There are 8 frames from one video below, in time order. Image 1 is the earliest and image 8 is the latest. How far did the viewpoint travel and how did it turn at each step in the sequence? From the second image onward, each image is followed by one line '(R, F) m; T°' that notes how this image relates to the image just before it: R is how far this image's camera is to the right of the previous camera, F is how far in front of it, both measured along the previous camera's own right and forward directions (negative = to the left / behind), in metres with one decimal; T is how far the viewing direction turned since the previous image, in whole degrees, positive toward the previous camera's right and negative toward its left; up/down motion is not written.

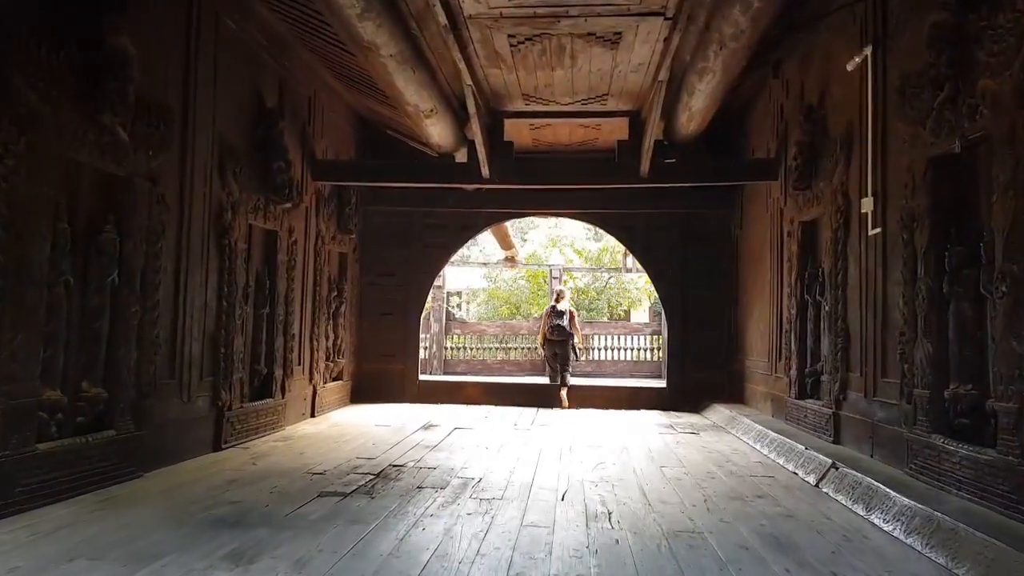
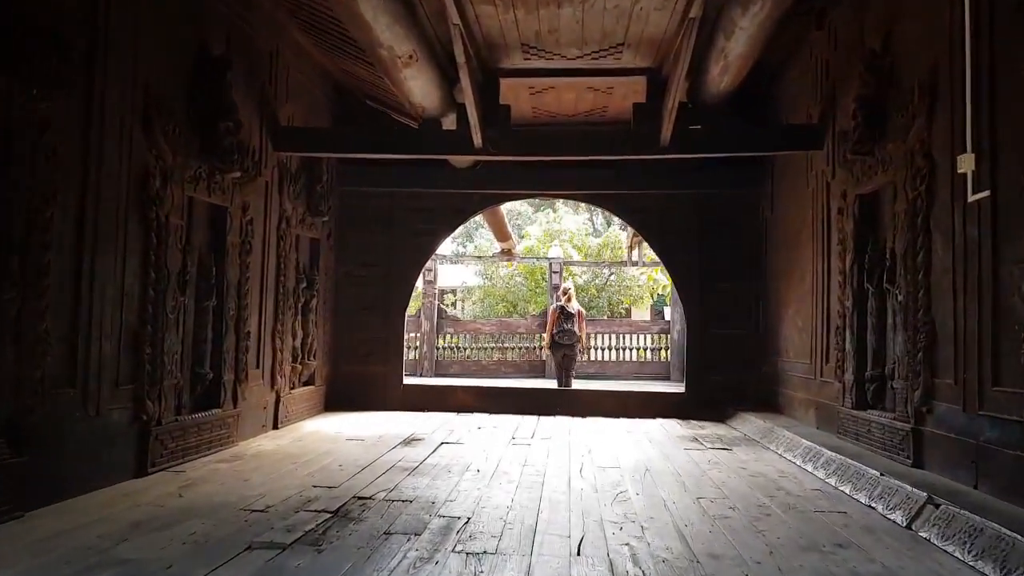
(0.0, +0.9) m; 0°
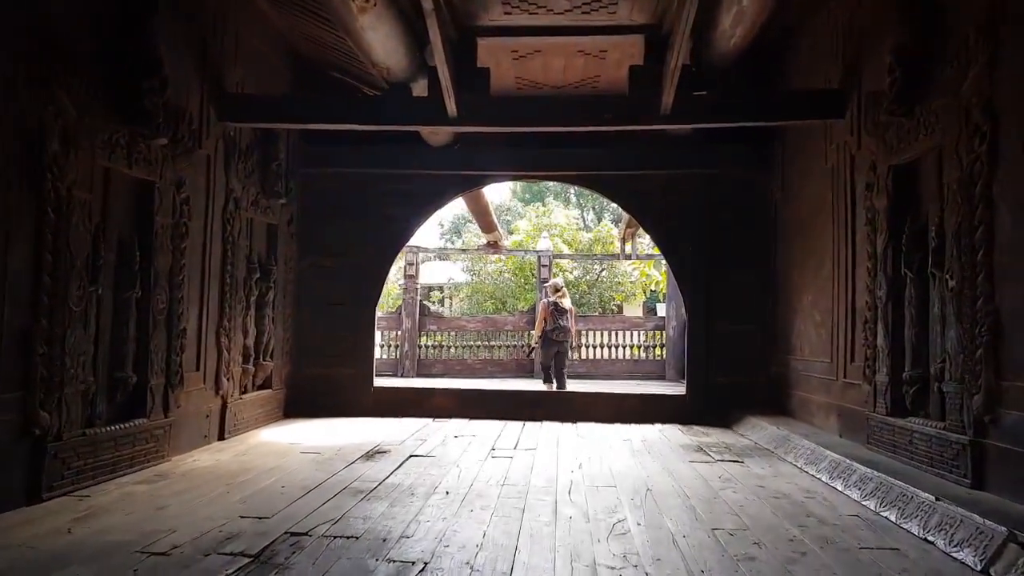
(+0.1, +0.6) m; +1°
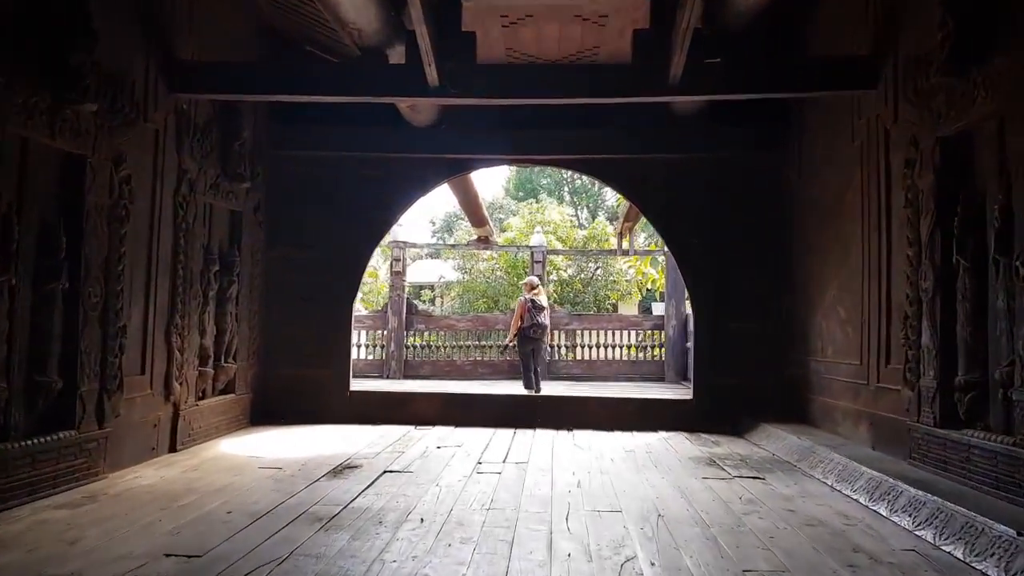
(0.0, +0.5) m; 0°
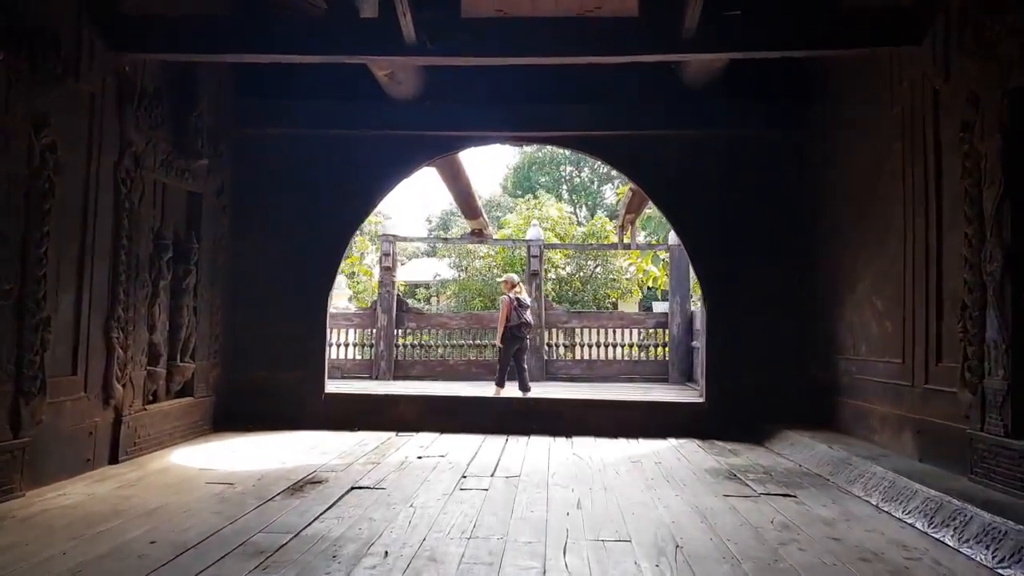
(0.0, +0.5) m; 0°
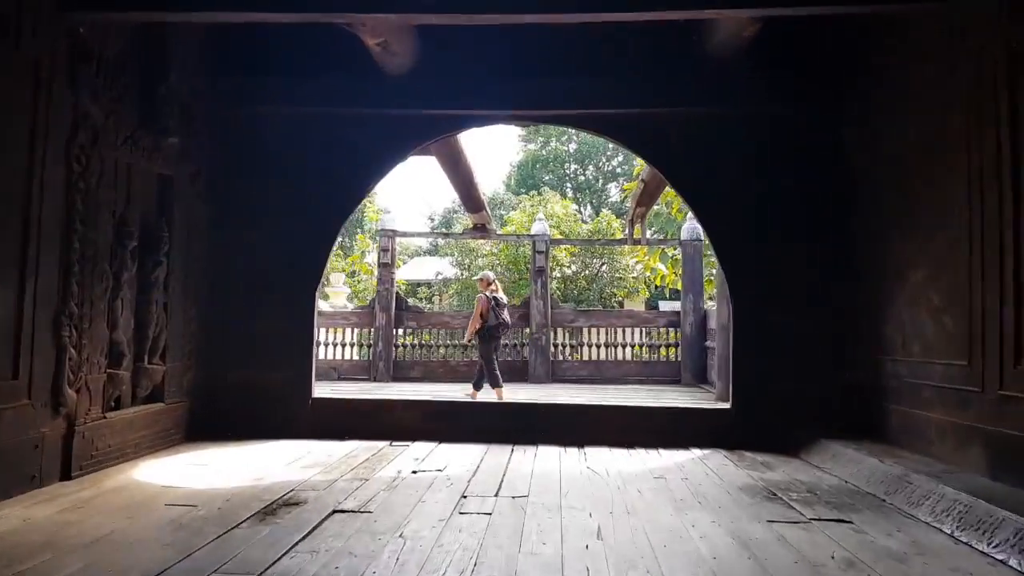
(0.0, +0.4) m; 0°
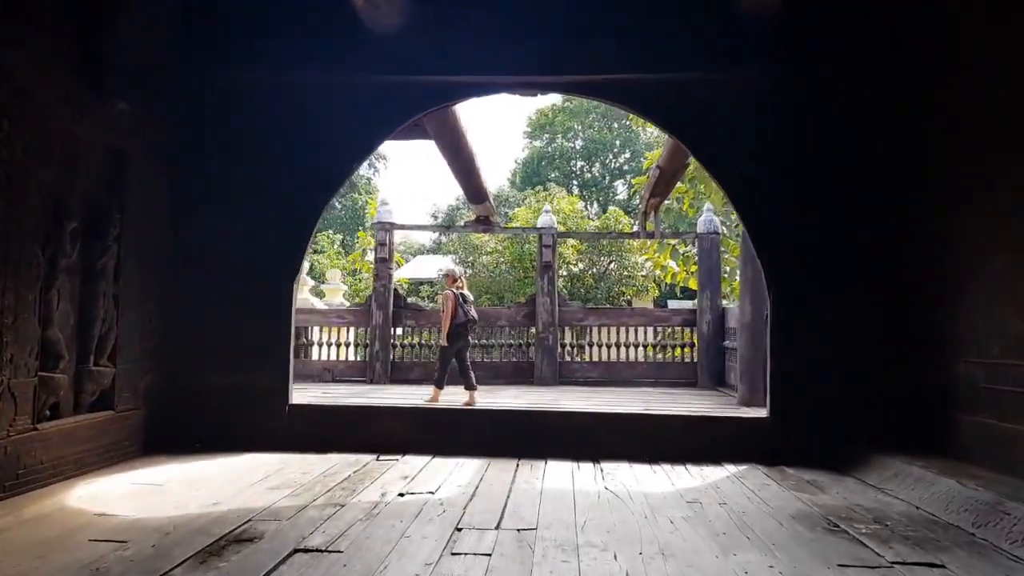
(0.0, +0.5) m; 0°
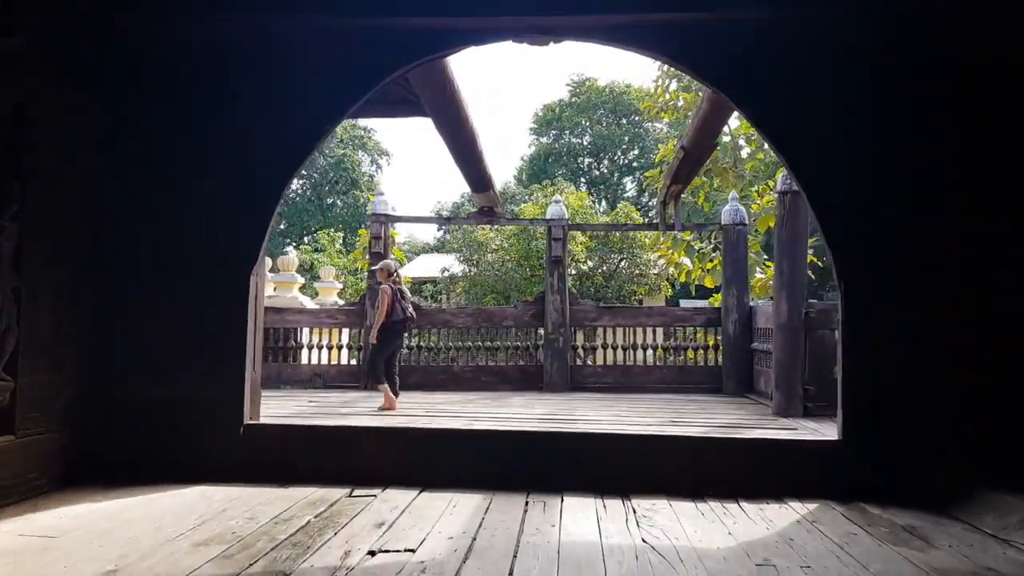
(0.0, +0.7) m; 0°
